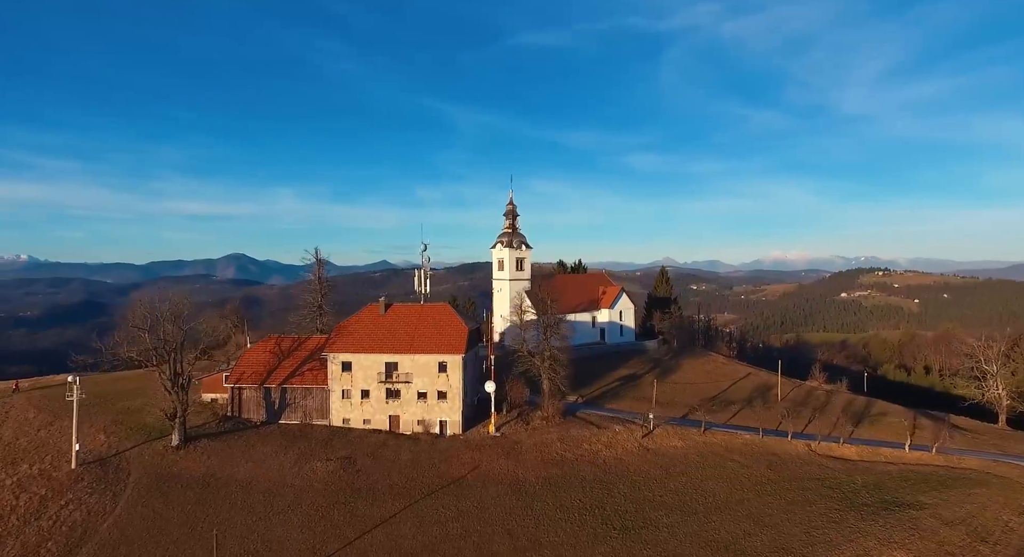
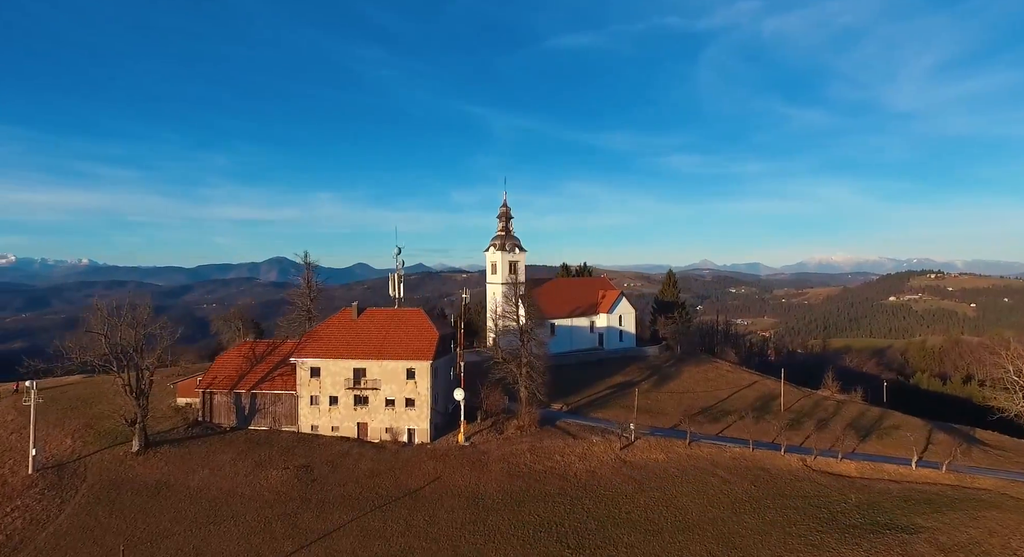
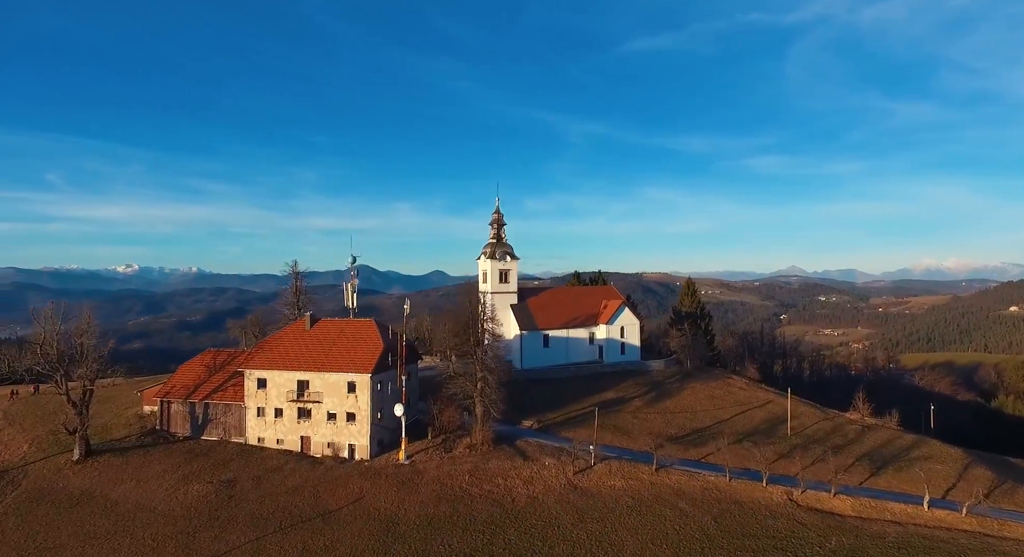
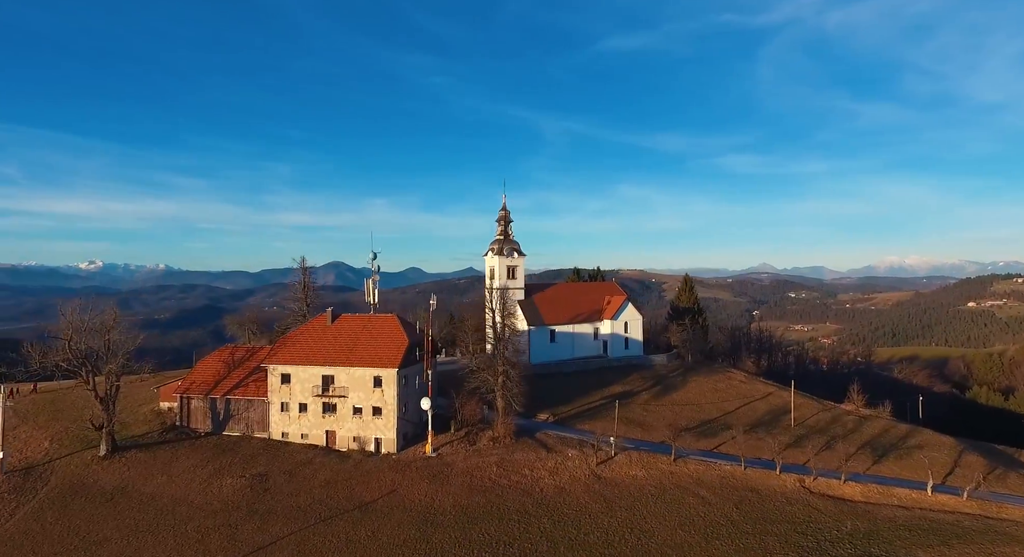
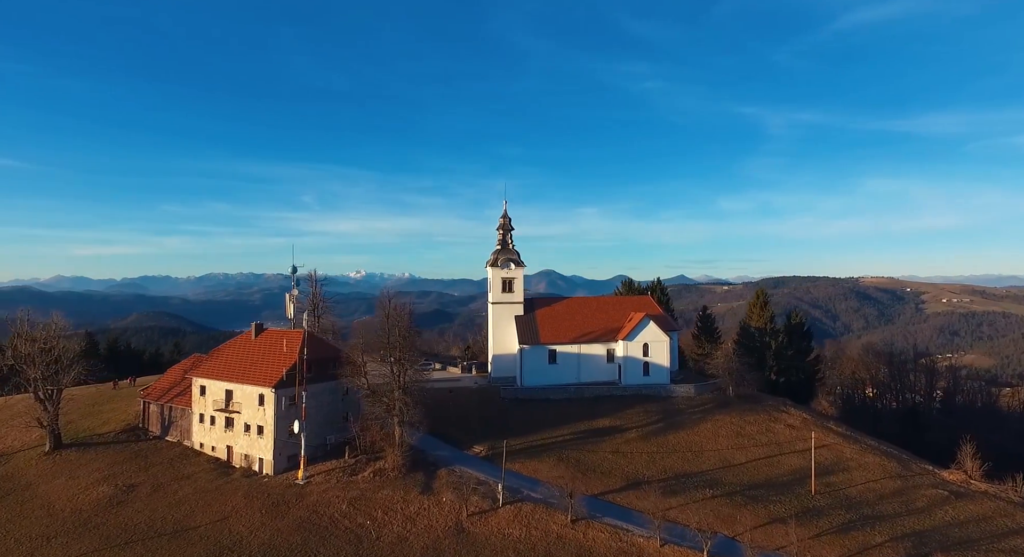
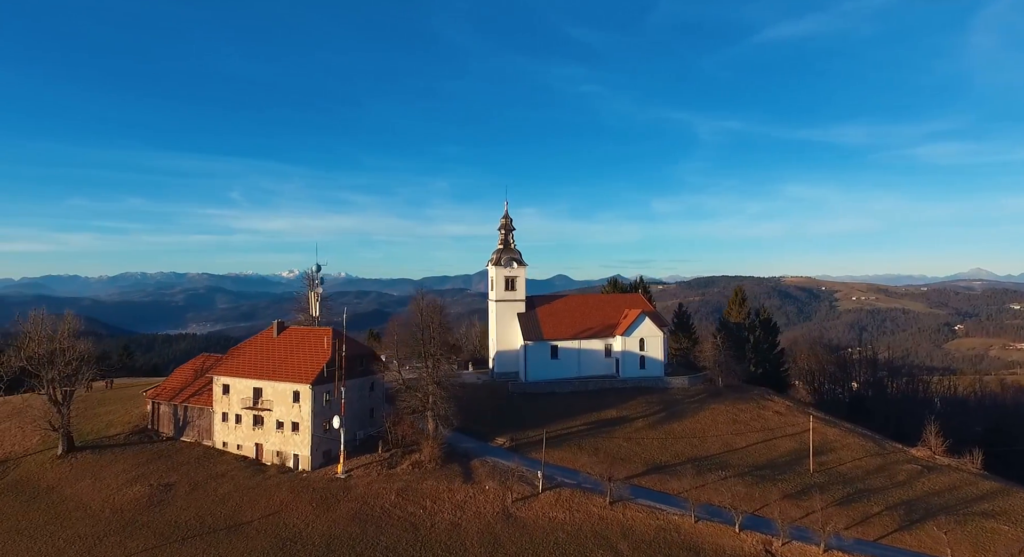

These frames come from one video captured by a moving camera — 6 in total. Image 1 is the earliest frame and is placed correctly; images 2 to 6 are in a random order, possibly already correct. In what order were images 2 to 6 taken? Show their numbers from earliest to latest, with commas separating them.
2, 4, 3, 6, 5
